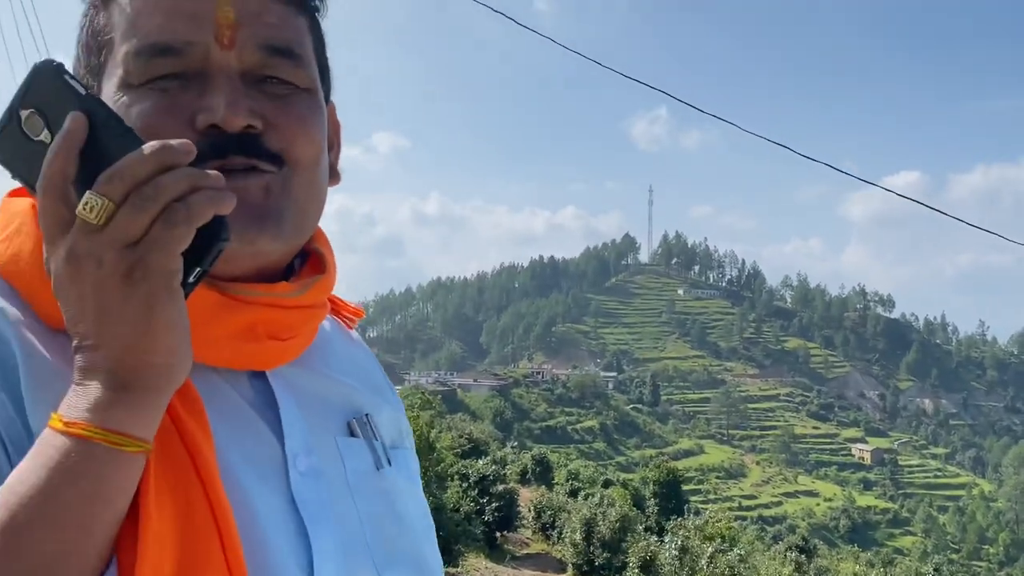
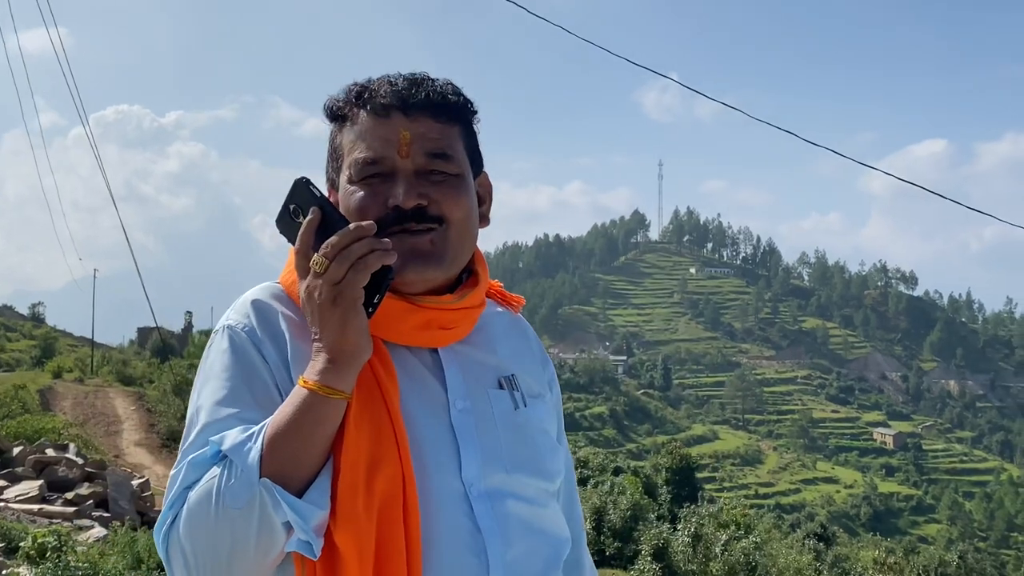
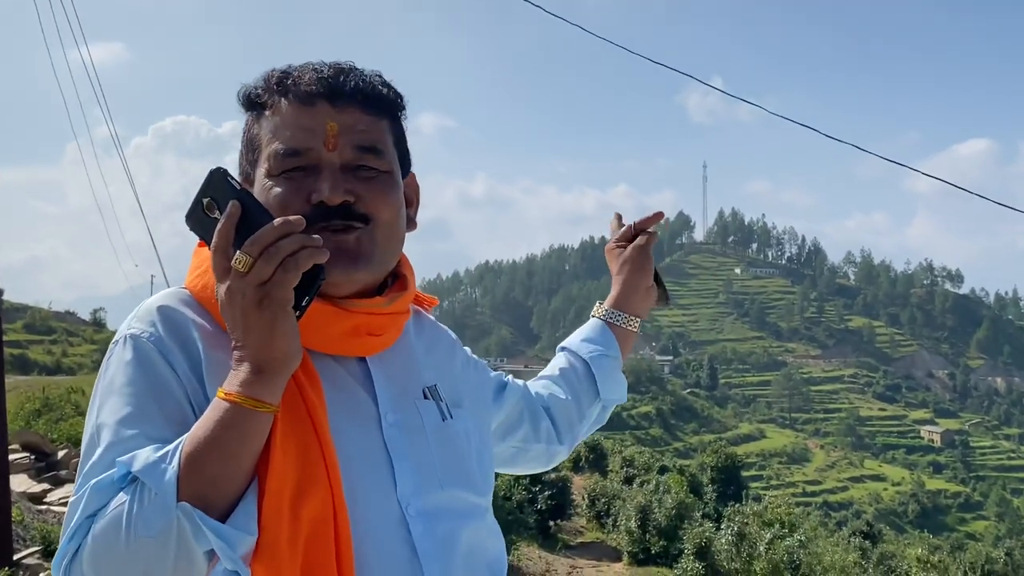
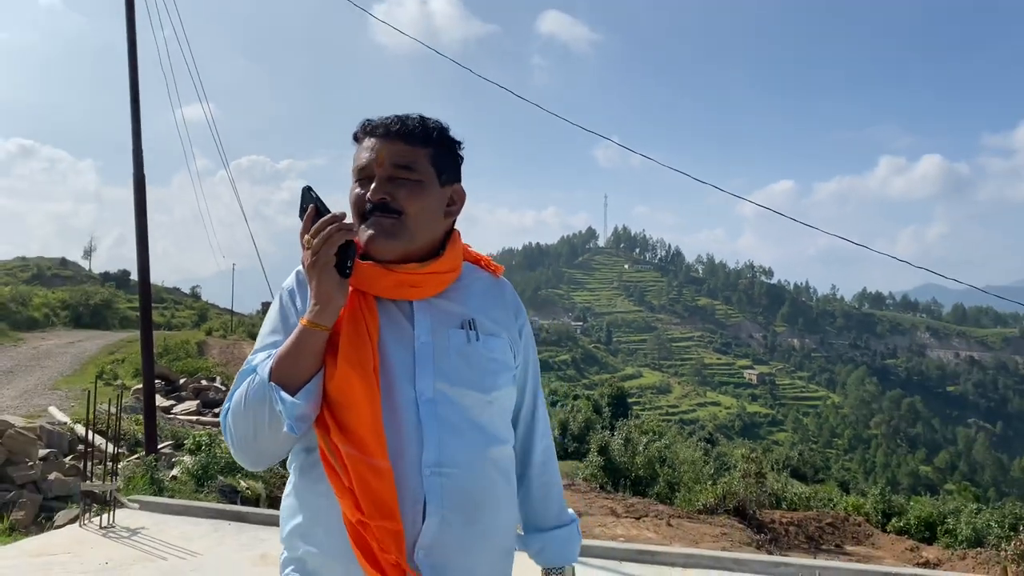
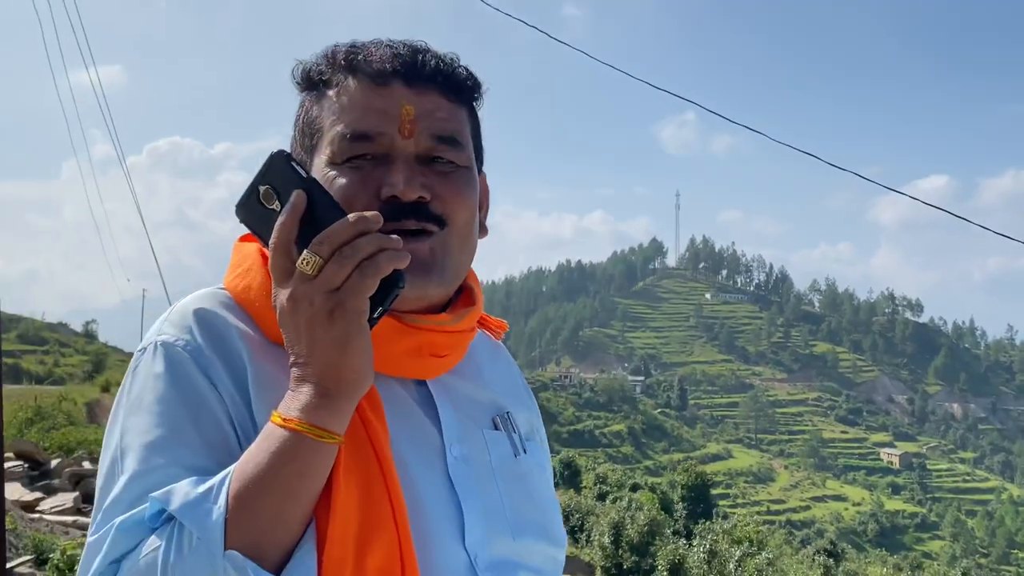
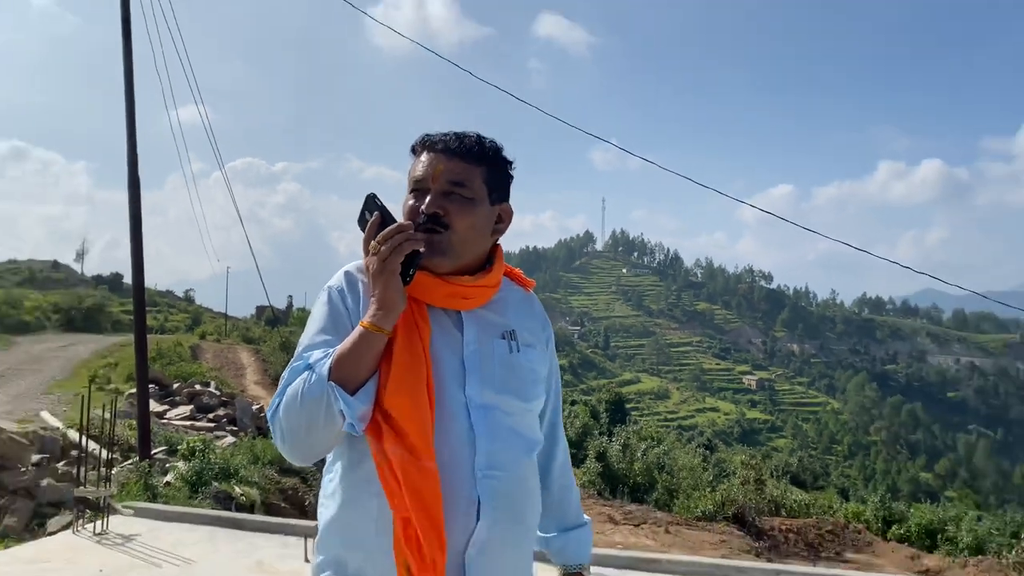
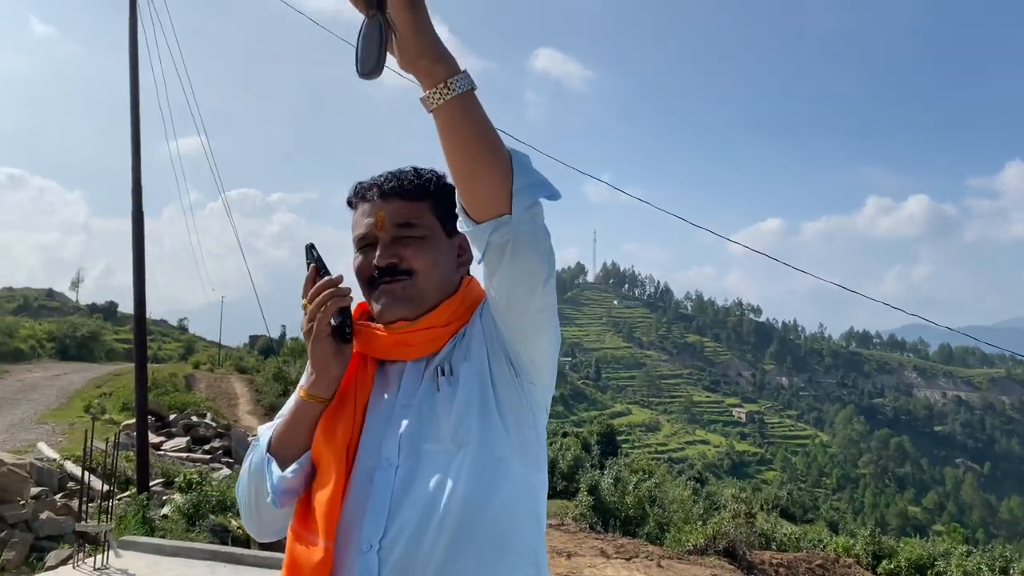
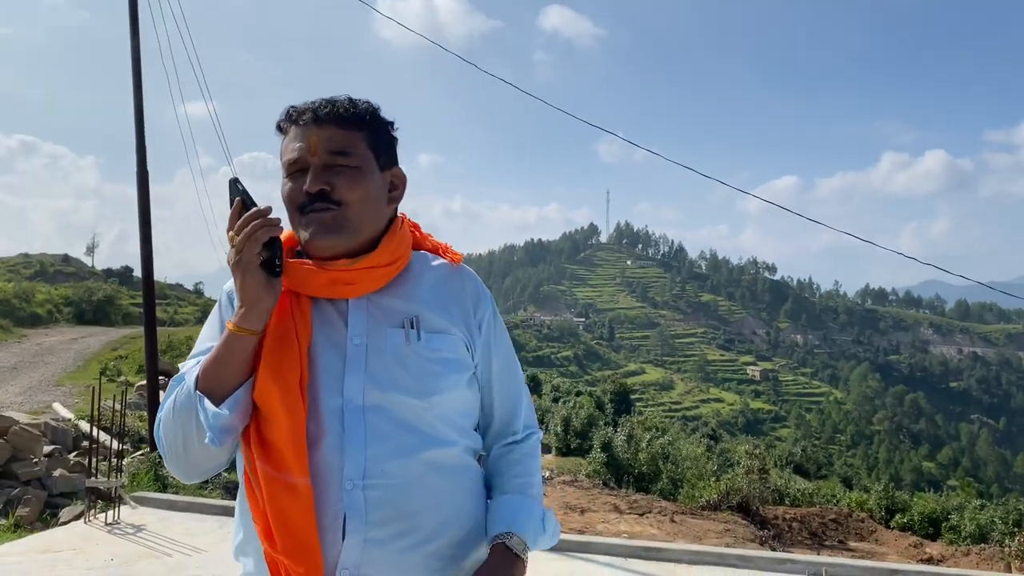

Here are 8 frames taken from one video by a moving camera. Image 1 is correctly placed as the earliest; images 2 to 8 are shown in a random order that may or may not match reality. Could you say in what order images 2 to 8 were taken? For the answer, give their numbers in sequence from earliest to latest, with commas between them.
5, 3, 2, 6, 4, 8, 7
